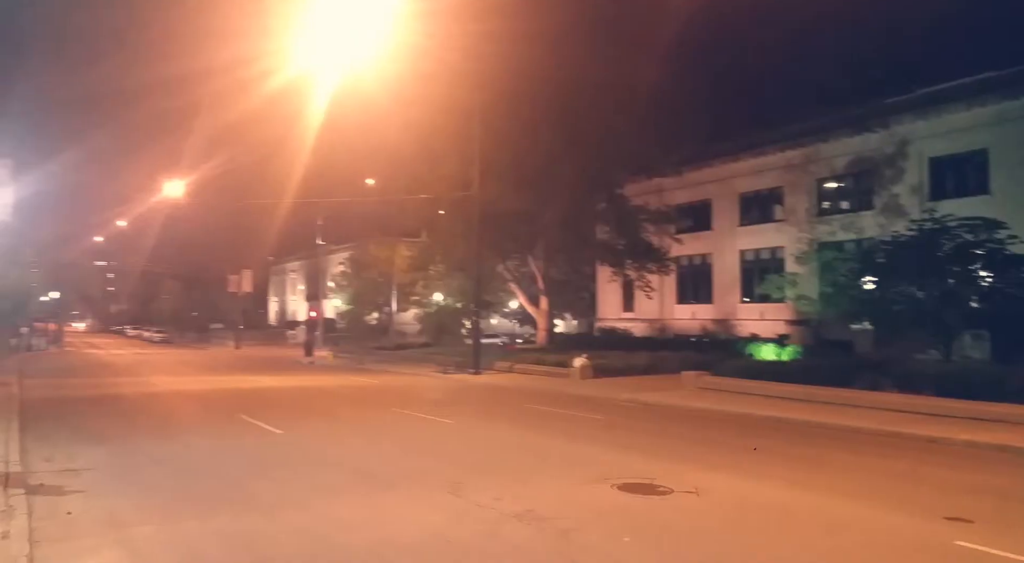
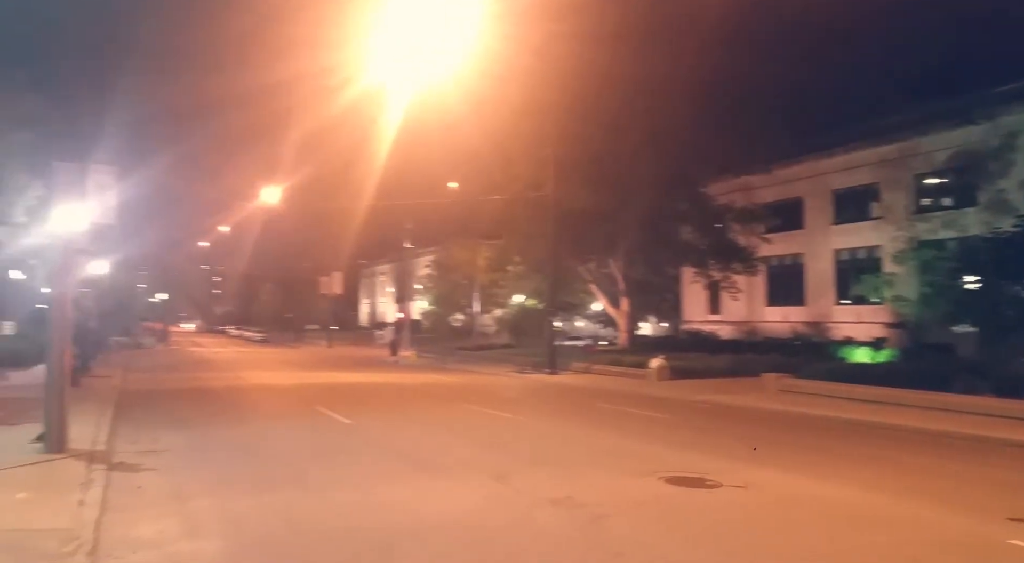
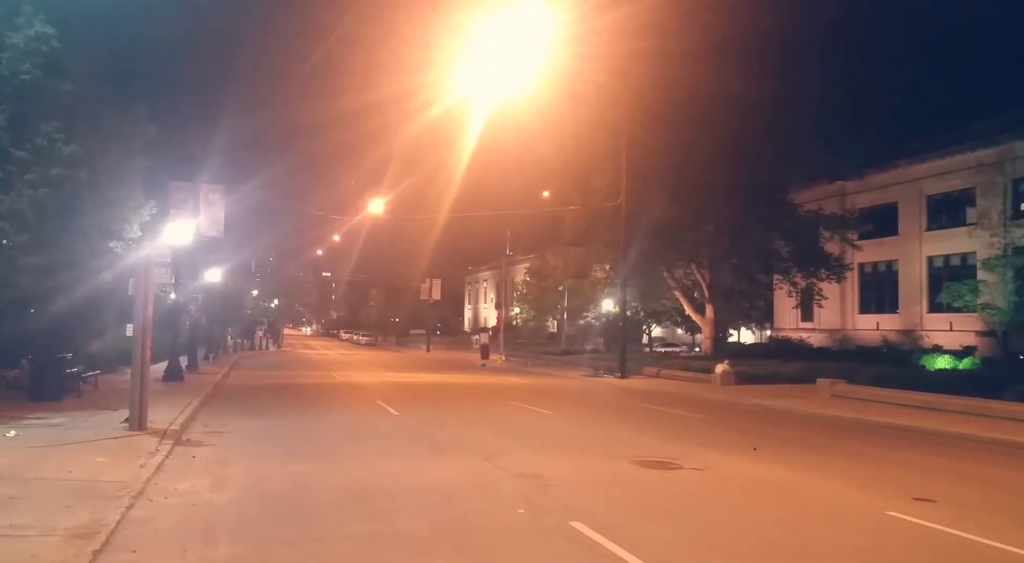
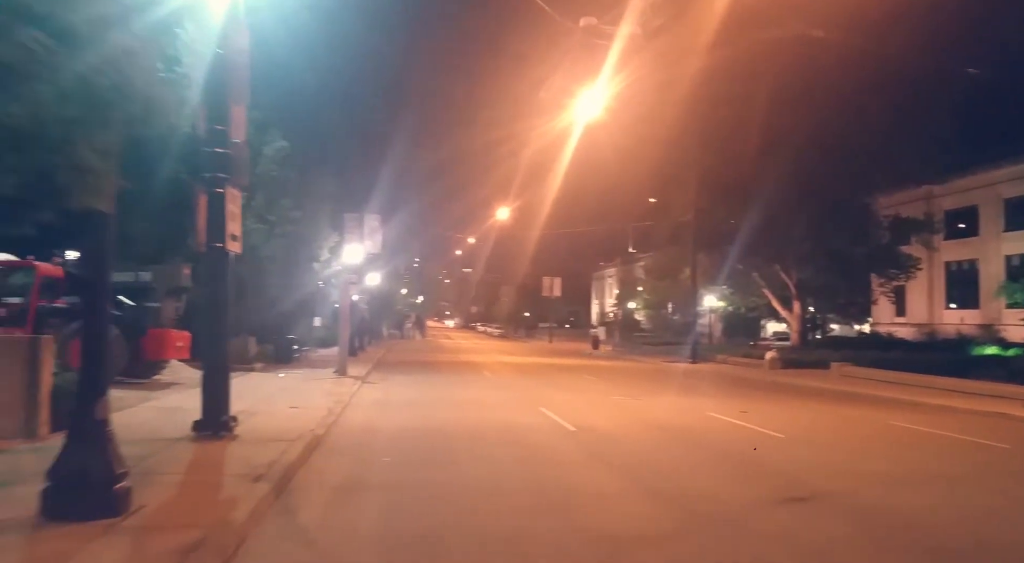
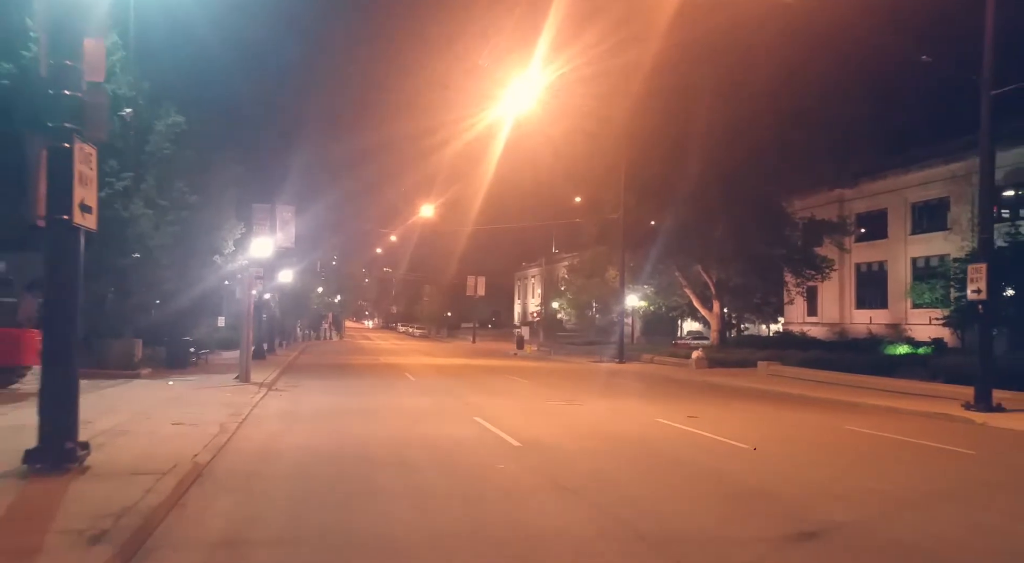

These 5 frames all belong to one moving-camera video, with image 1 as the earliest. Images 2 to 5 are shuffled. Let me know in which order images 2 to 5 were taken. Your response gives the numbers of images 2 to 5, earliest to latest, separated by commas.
2, 3, 5, 4
